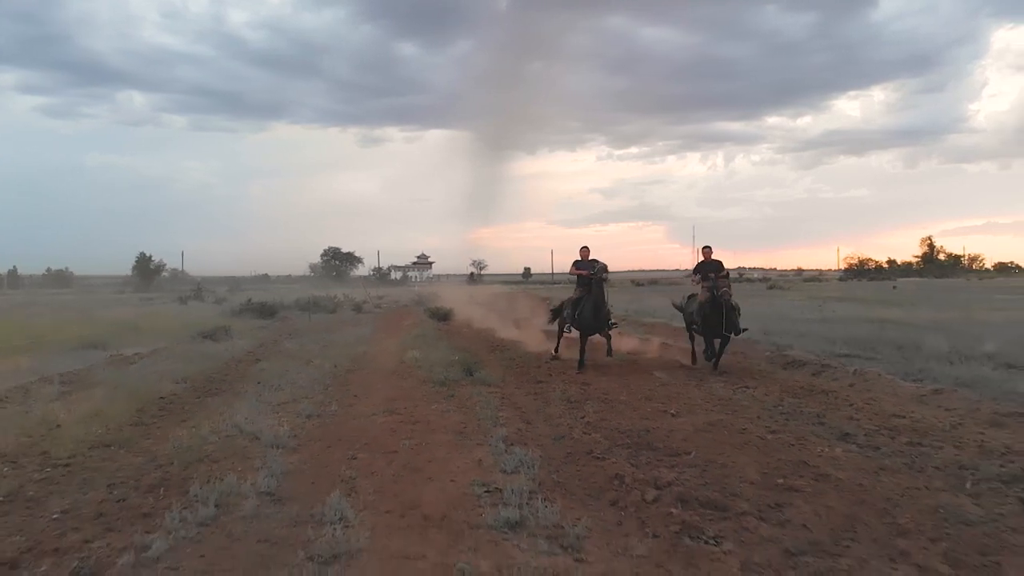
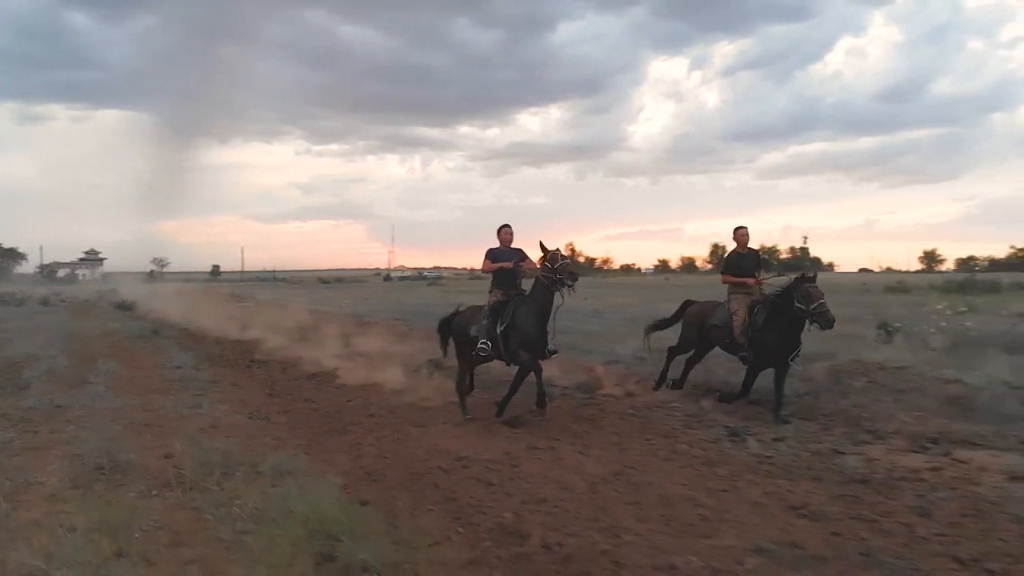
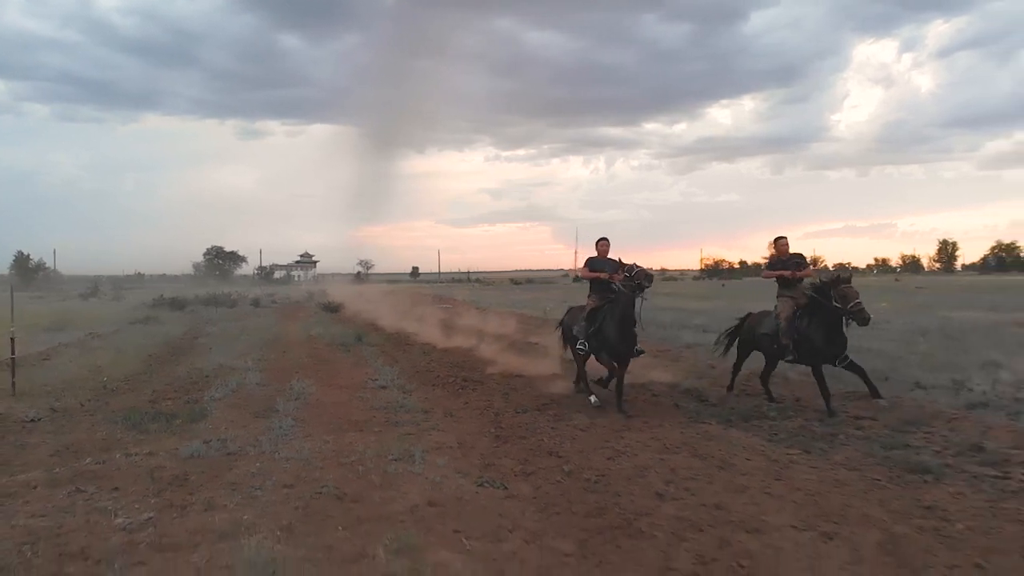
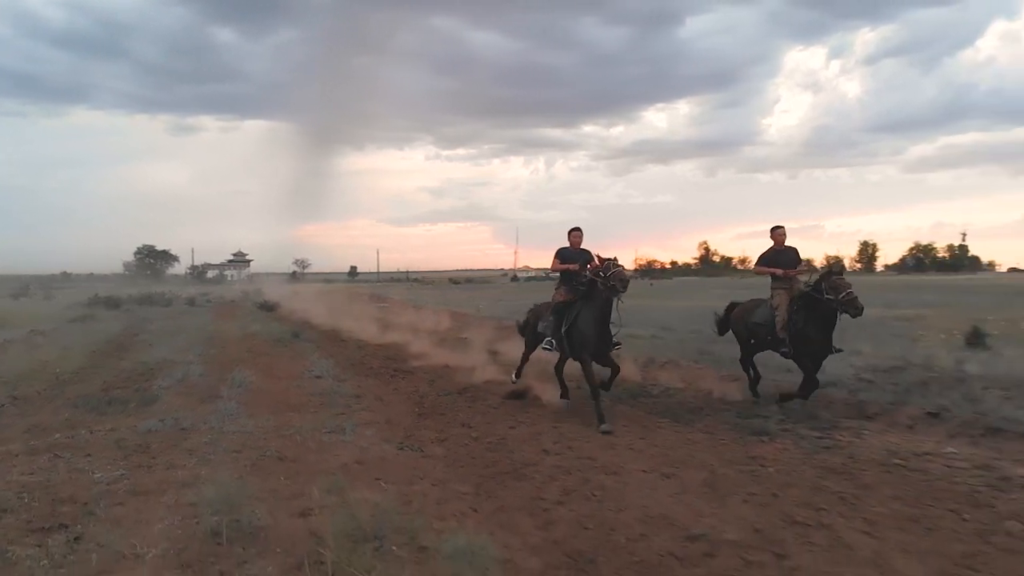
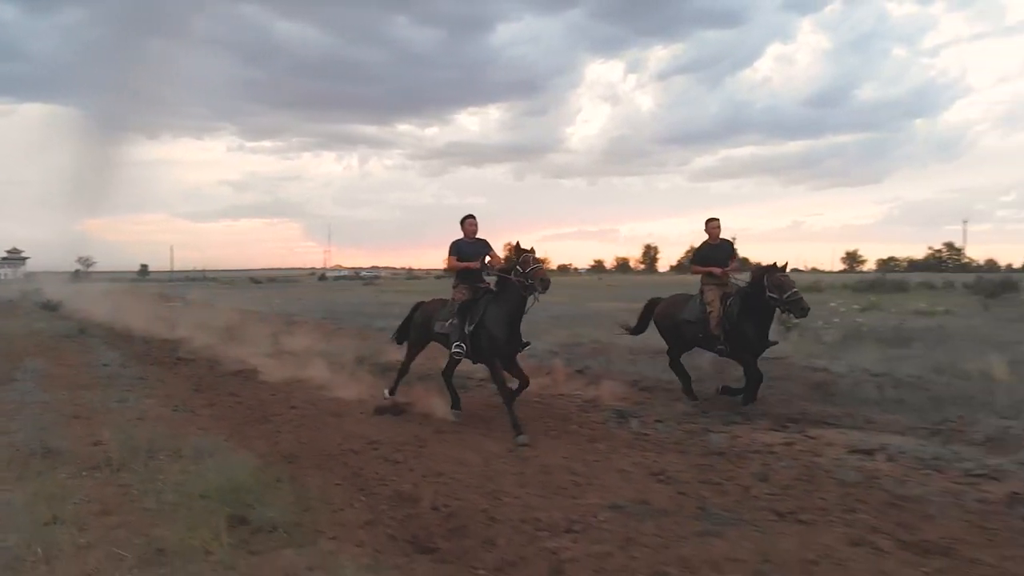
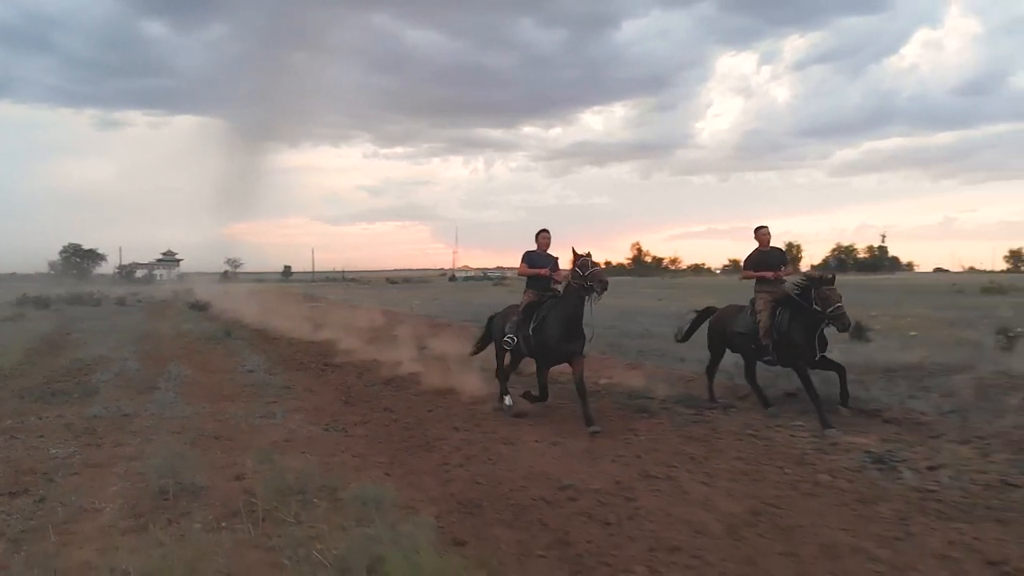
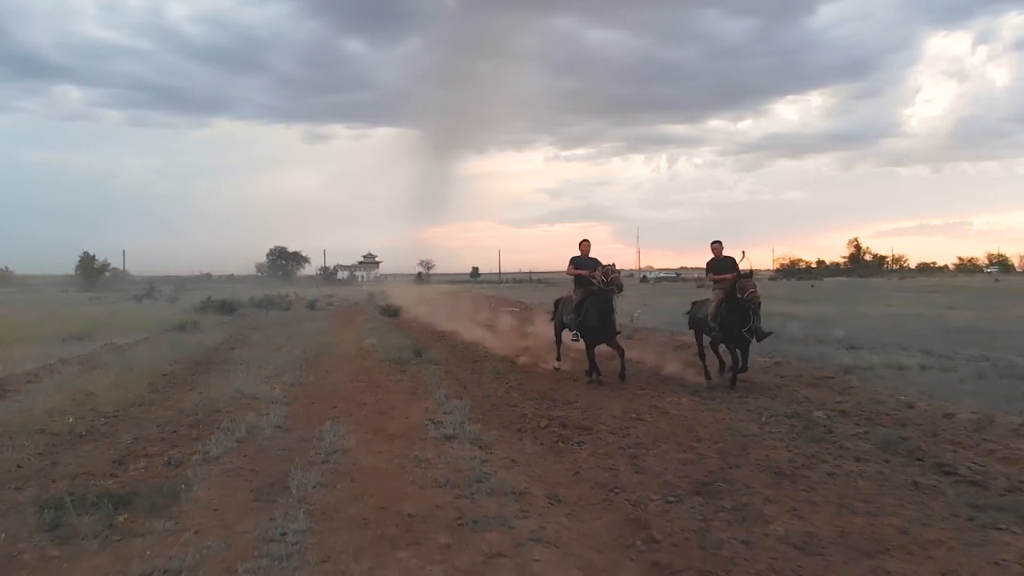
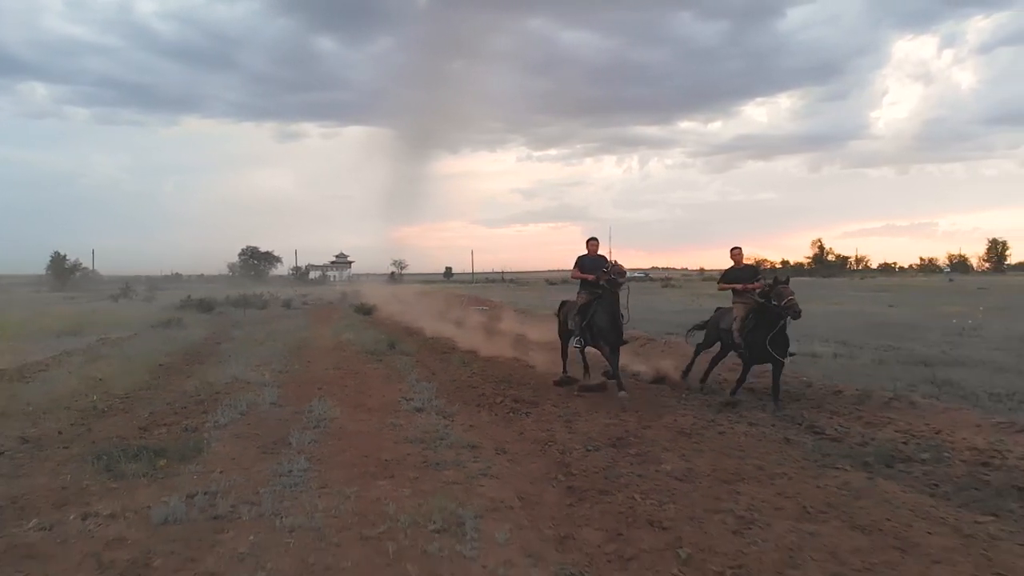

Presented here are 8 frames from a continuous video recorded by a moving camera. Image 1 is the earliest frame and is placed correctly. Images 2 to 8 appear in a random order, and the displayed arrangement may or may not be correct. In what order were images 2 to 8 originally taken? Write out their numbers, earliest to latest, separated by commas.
7, 8, 3, 4, 6, 2, 5
